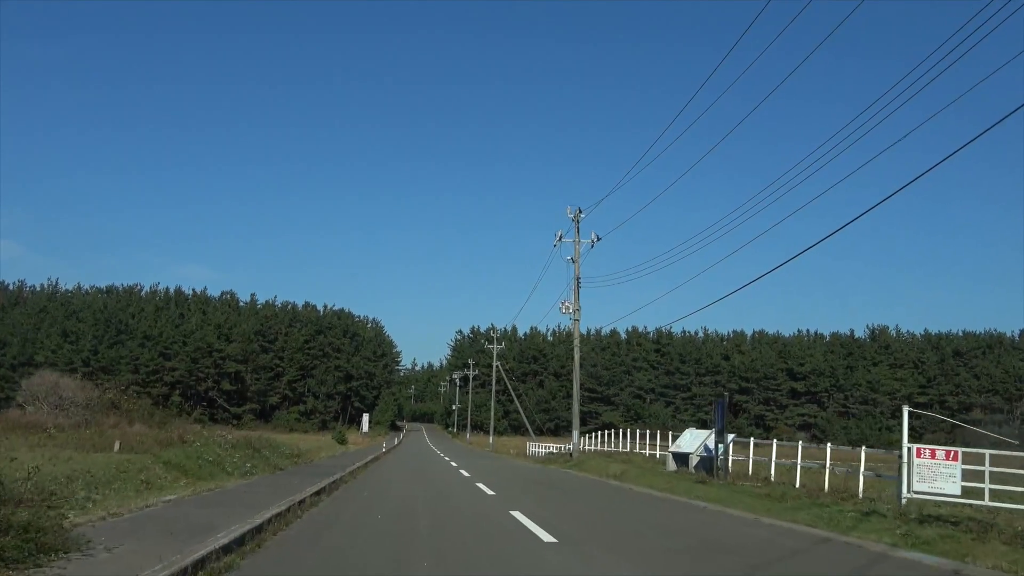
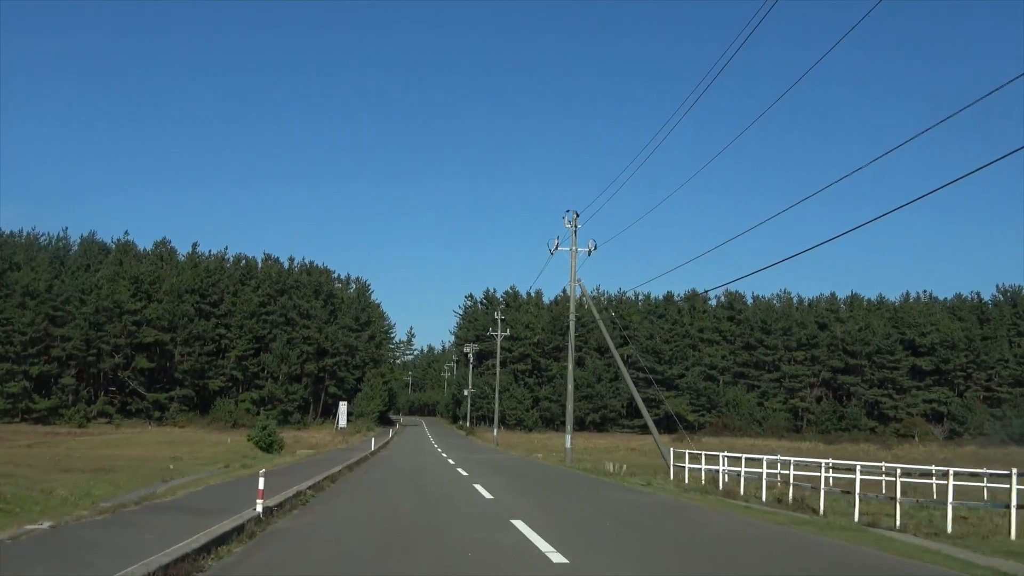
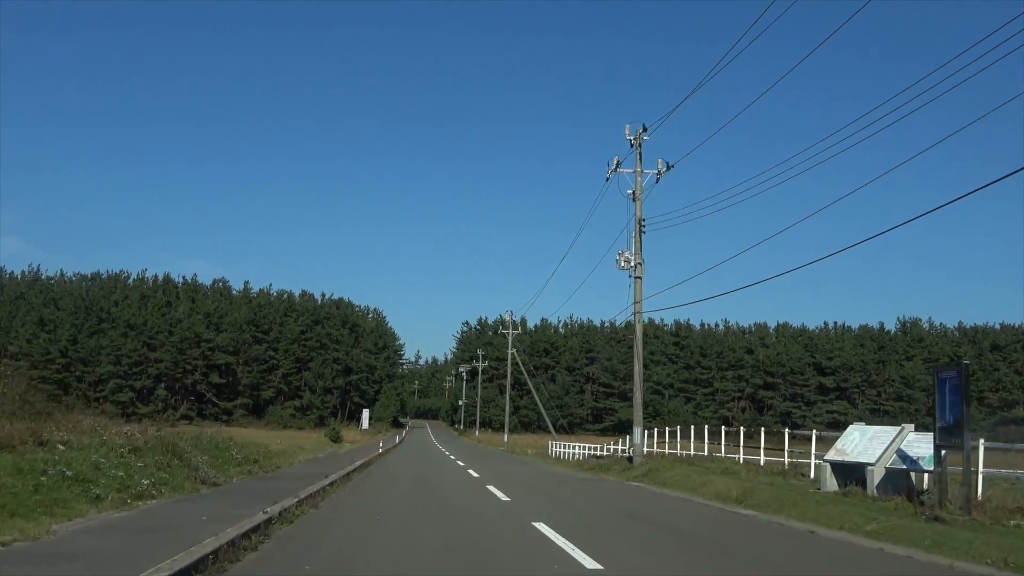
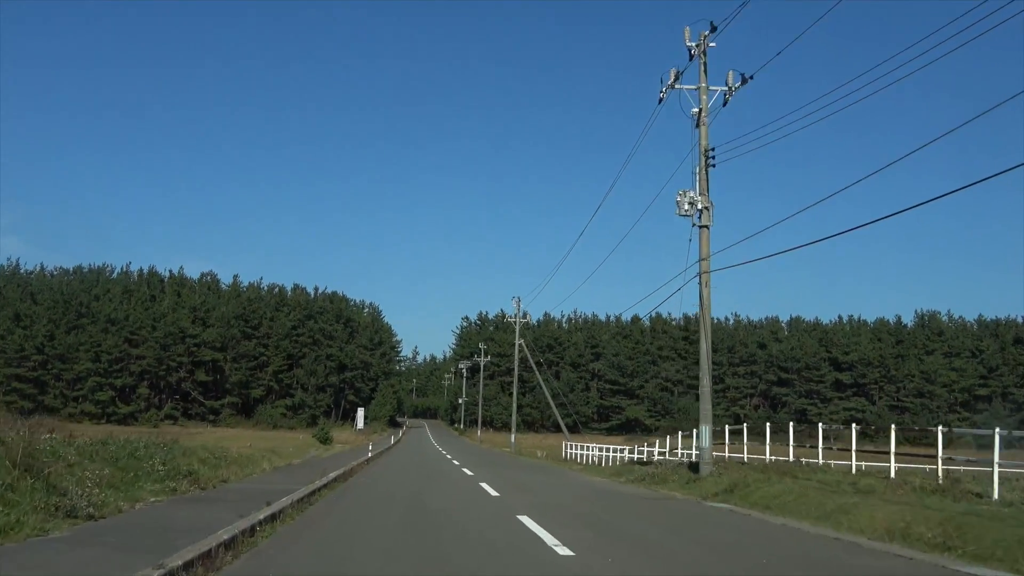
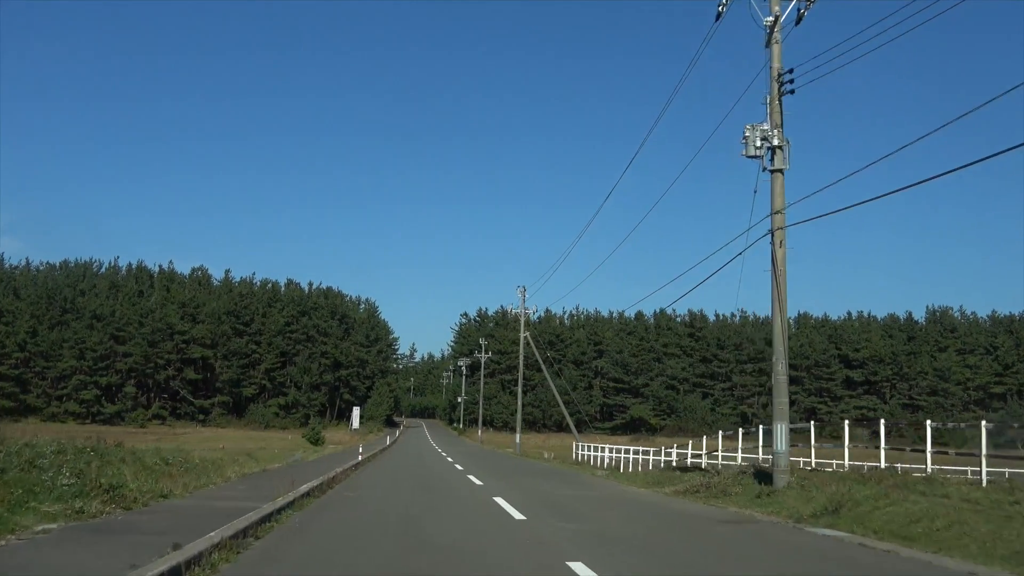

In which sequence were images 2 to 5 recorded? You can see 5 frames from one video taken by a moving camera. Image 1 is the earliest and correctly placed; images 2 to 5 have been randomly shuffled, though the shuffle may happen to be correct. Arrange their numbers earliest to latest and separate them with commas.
3, 4, 5, 2
